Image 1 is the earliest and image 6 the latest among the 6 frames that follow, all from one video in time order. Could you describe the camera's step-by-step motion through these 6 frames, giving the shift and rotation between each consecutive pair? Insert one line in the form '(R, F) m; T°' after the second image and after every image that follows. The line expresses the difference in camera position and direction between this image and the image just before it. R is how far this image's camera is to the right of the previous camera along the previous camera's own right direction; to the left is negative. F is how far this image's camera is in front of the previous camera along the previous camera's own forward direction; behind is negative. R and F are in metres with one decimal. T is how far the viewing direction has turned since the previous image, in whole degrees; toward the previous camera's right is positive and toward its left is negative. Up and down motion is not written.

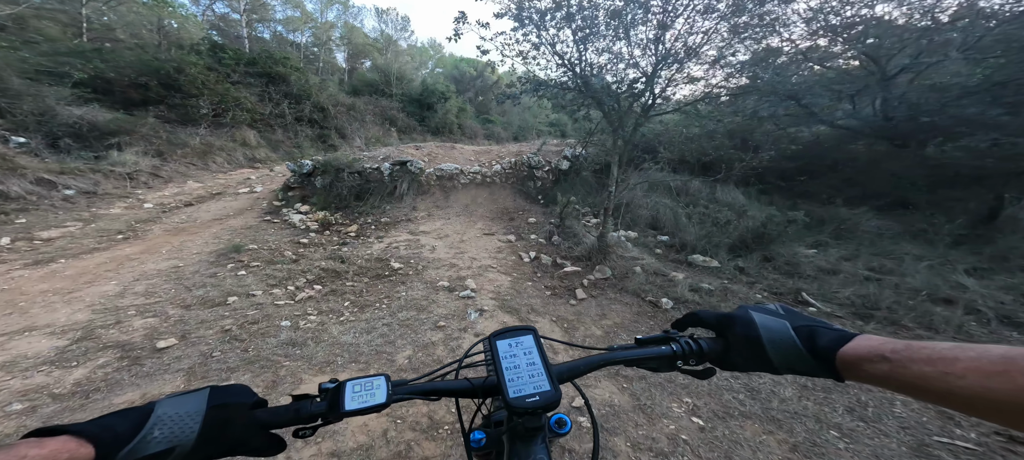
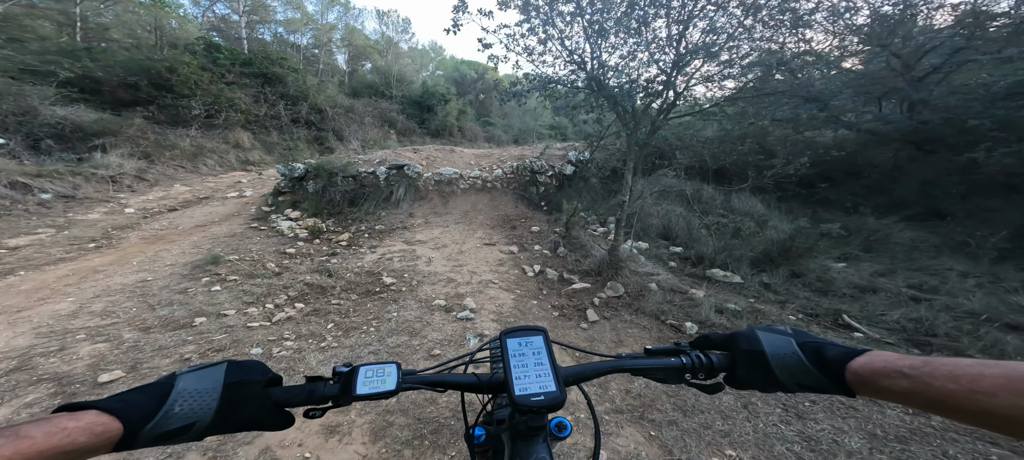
(0.0, +0.4) m; 0°
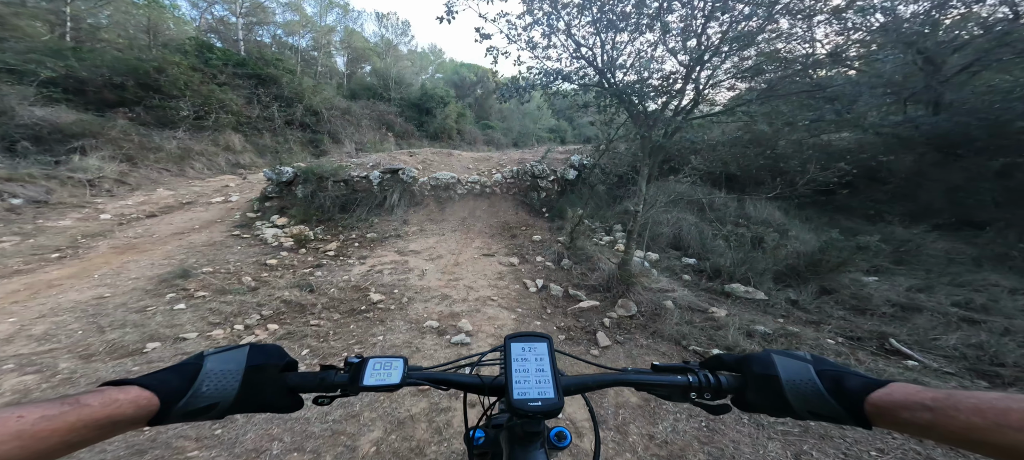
(0.0, +0.4) m; 0°
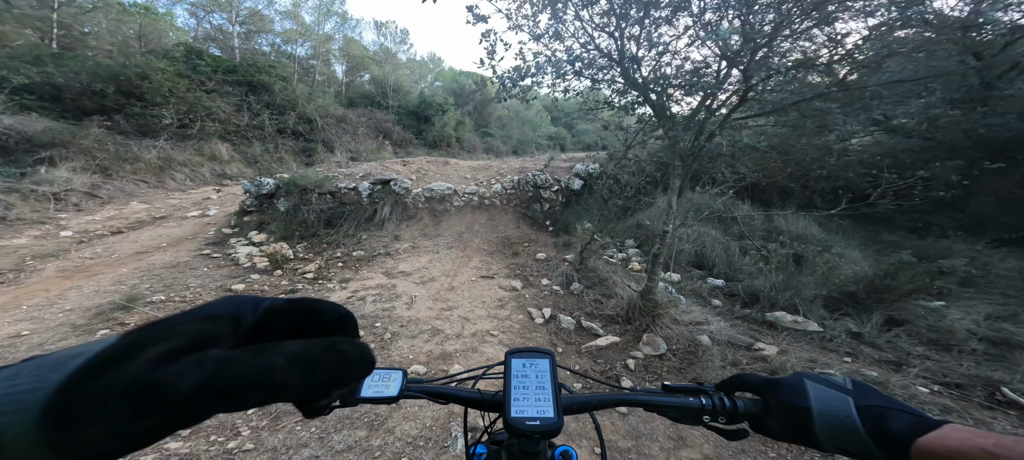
(0.0, +0.6) m; 0°
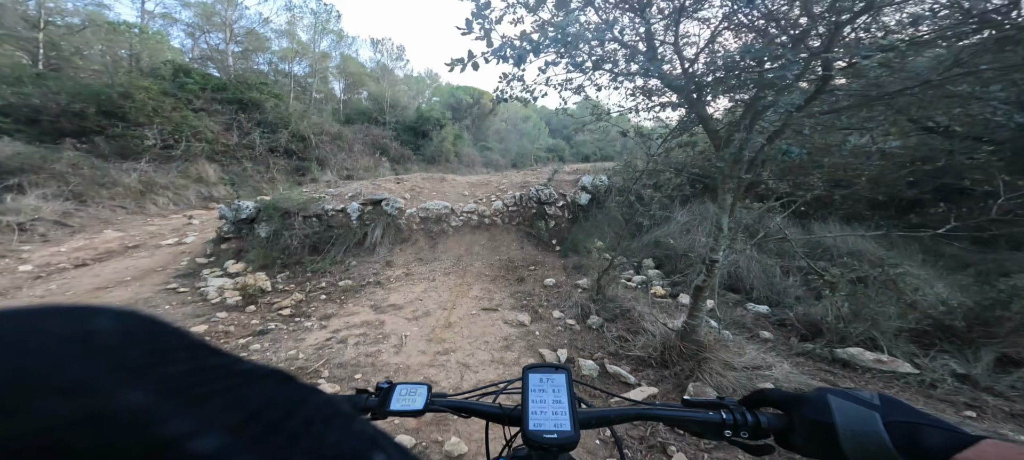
(0.0, +0.5) m; 0°
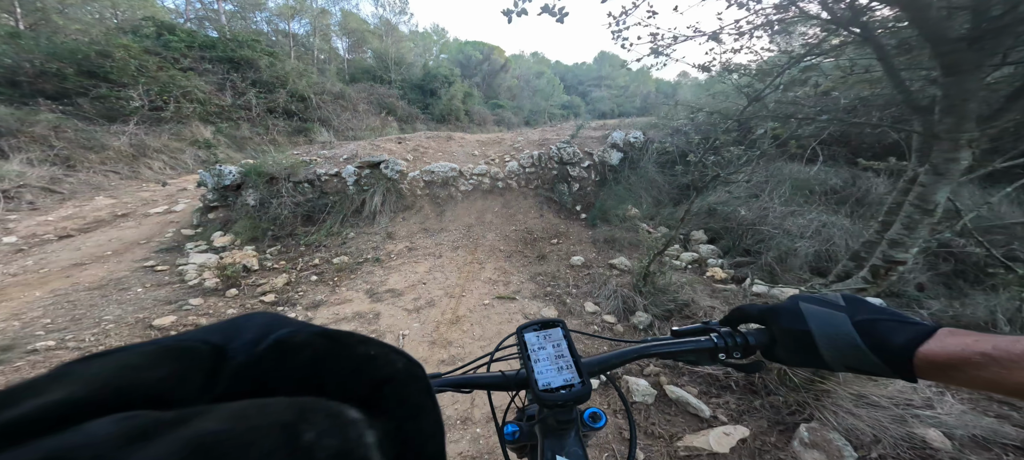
(-0.1, +0.8) m; -2°
